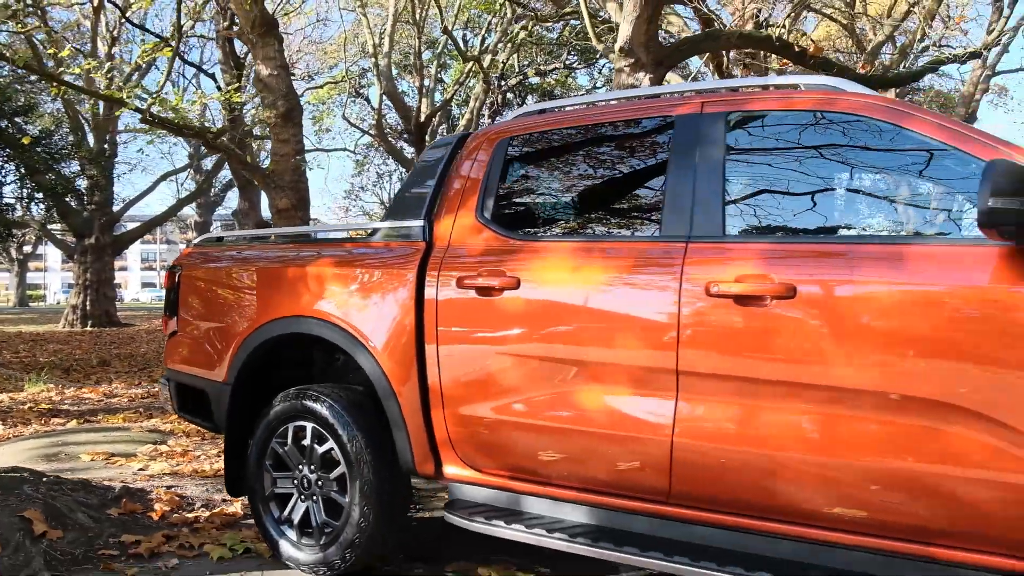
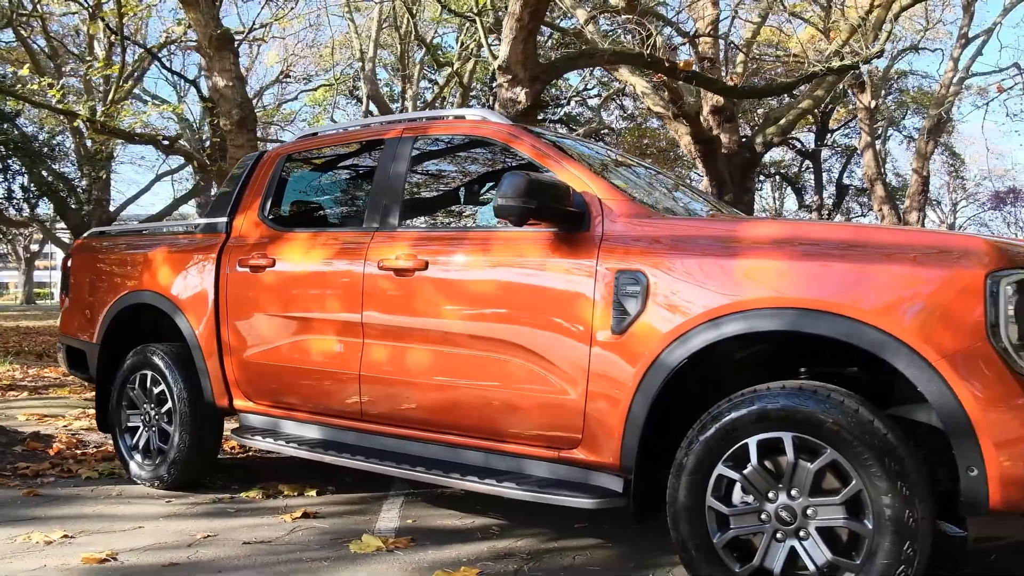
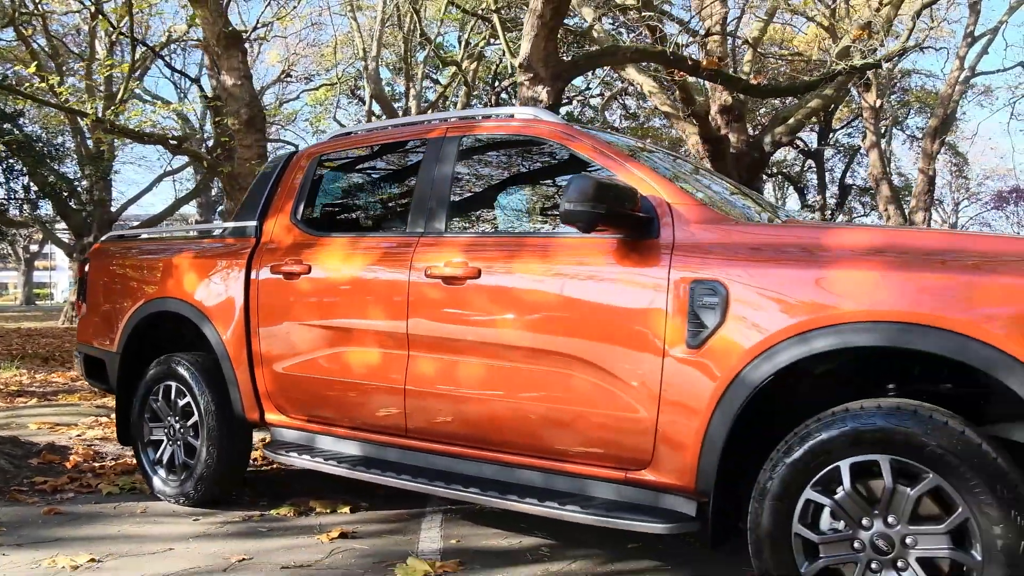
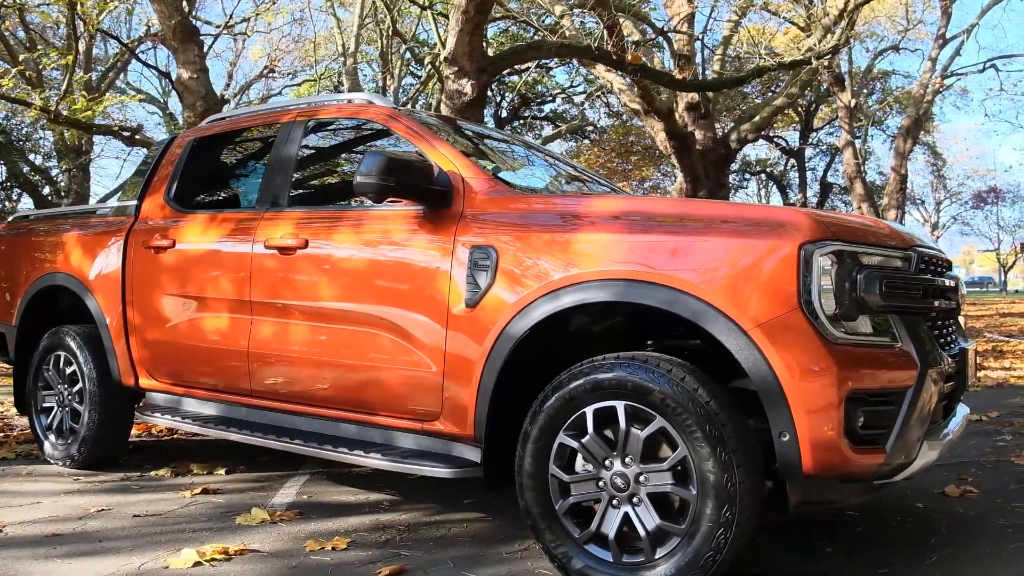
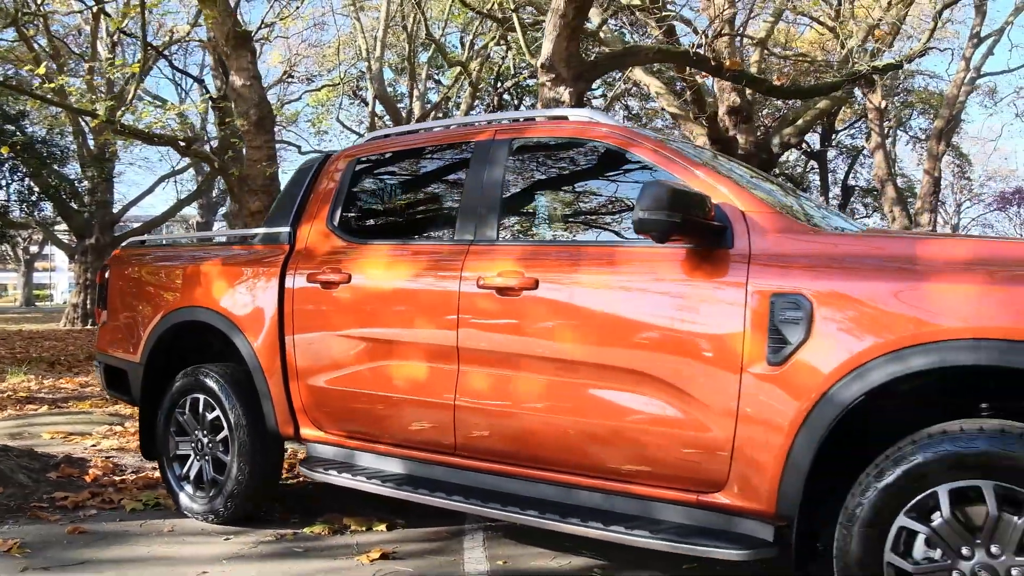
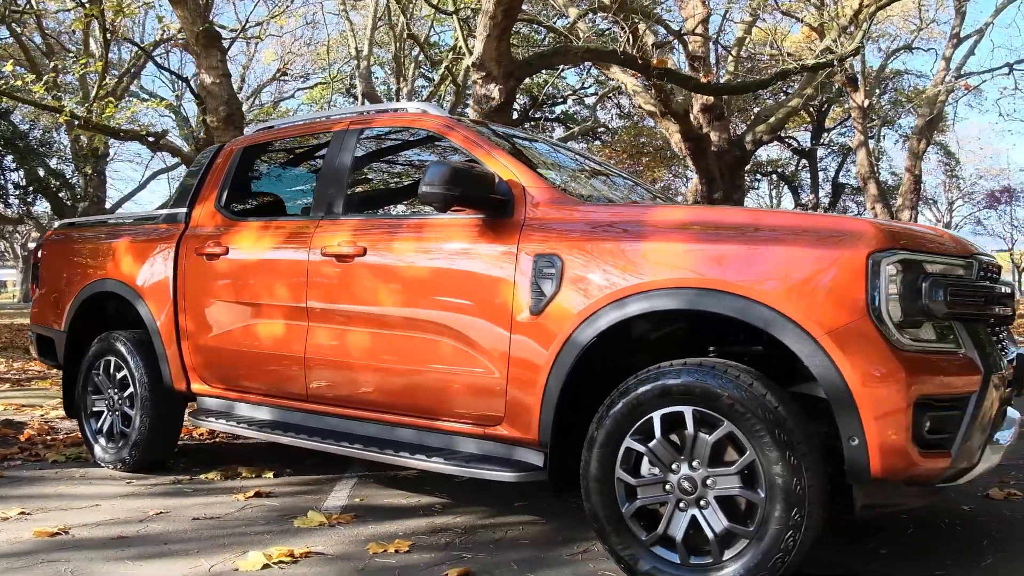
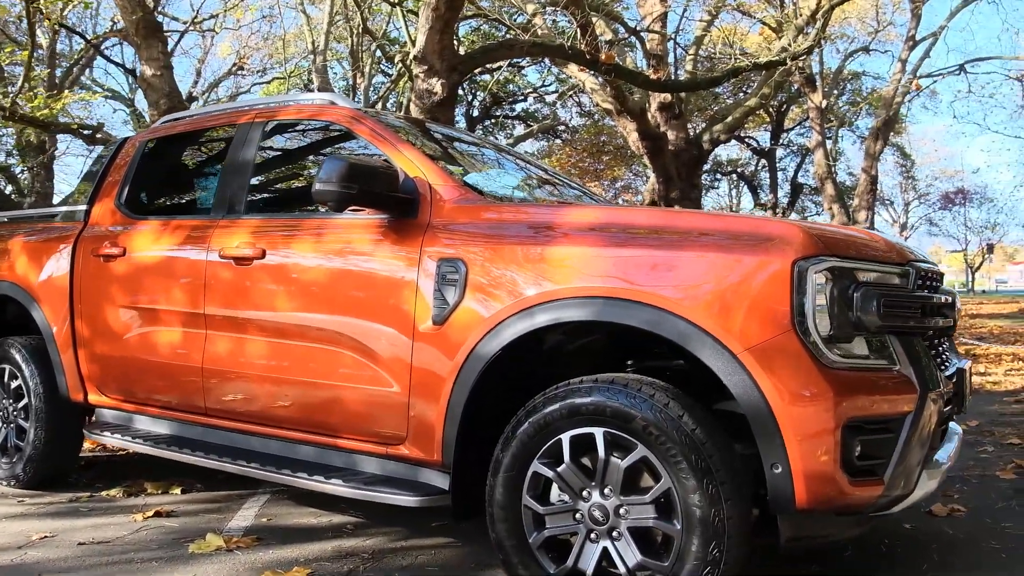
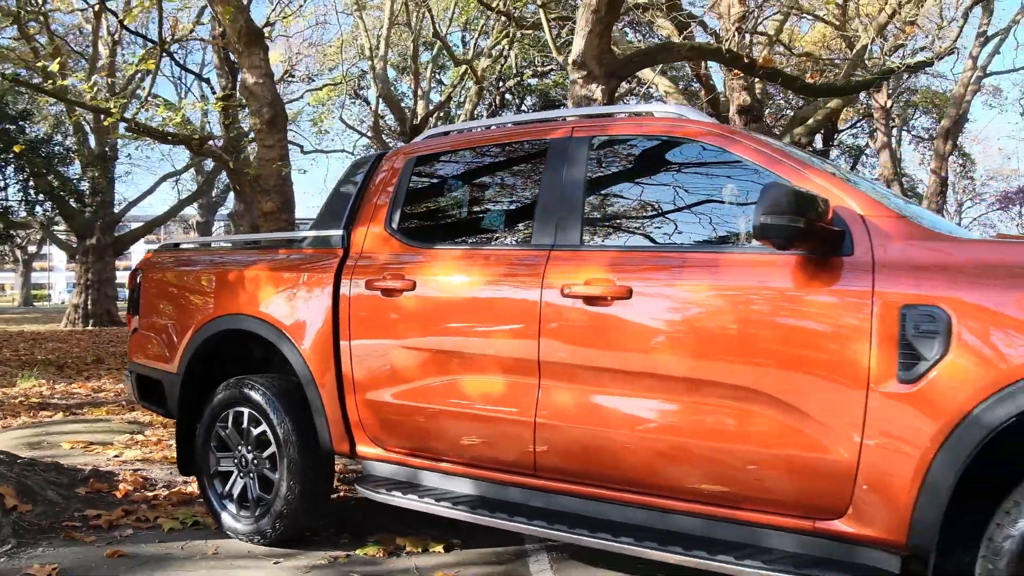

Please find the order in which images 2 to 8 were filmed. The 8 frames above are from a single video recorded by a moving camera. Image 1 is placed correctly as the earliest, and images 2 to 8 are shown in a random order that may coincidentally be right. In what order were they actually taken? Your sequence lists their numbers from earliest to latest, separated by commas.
8, 5, 3, 2, 6, 4, 7
